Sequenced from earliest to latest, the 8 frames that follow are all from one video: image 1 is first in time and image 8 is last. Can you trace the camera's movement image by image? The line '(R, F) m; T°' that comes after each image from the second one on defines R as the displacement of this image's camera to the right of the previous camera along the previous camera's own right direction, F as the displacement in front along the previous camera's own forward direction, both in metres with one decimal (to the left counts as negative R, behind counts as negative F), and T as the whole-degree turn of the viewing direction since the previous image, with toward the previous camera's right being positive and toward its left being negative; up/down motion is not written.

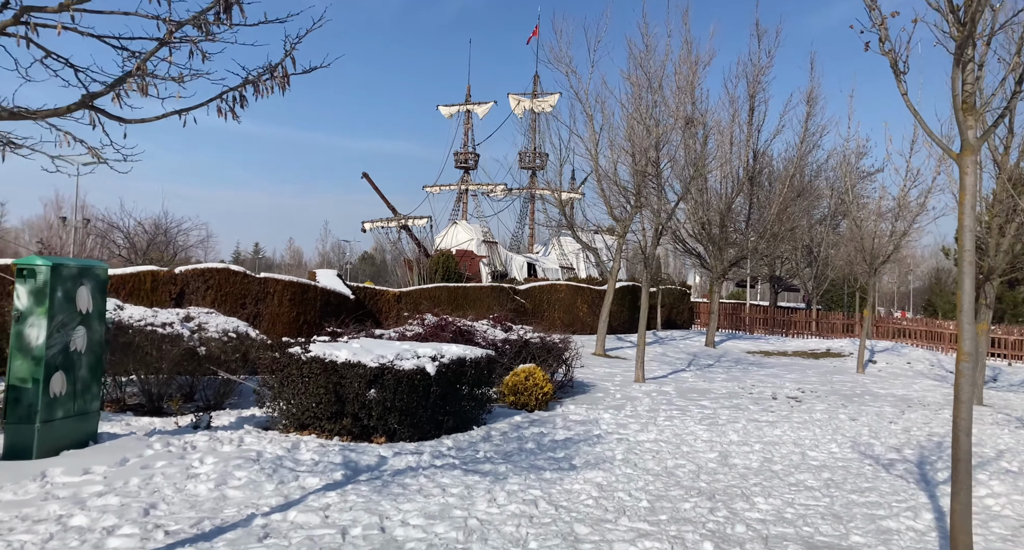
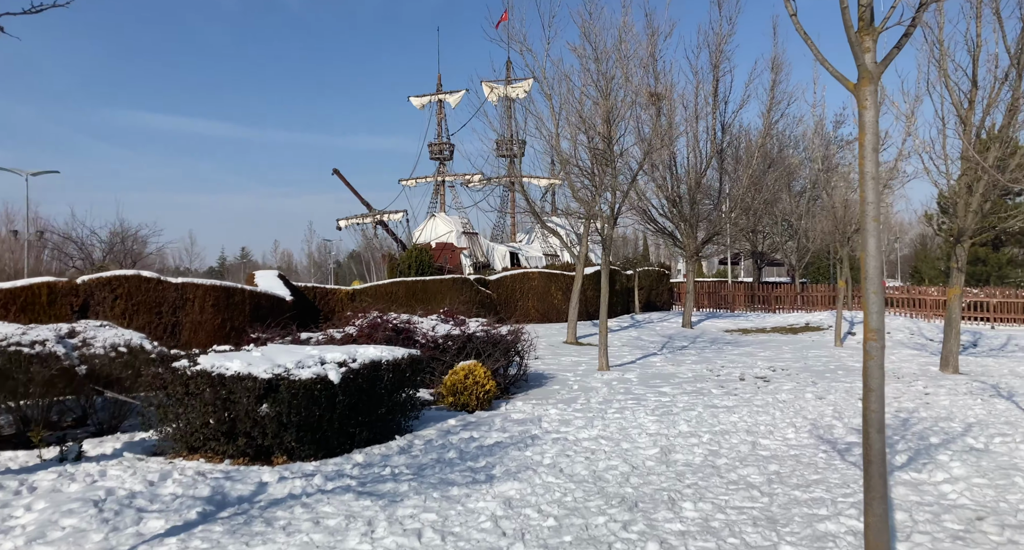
(+0.7, +0.7) m; 0°
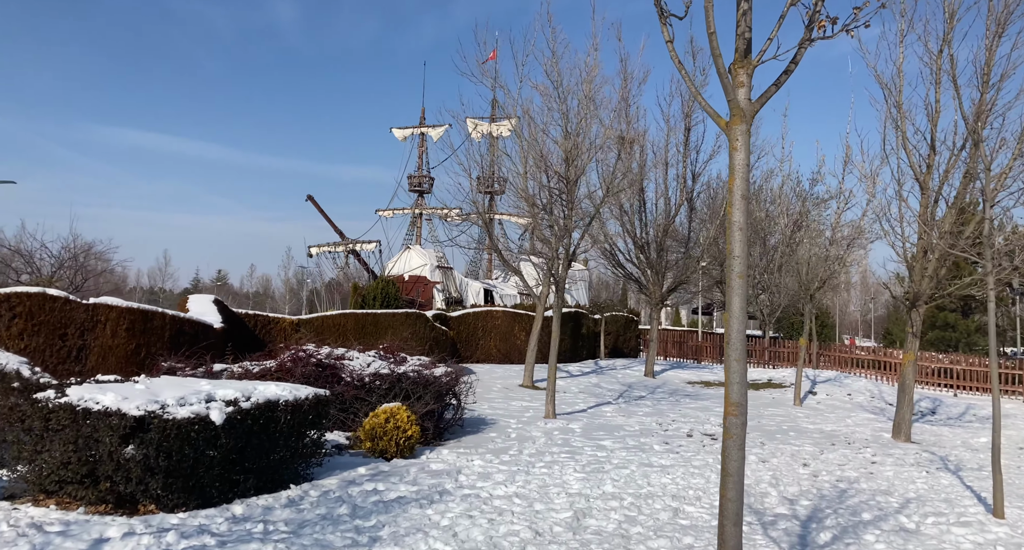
(+0.6, +0.4) m; +1°
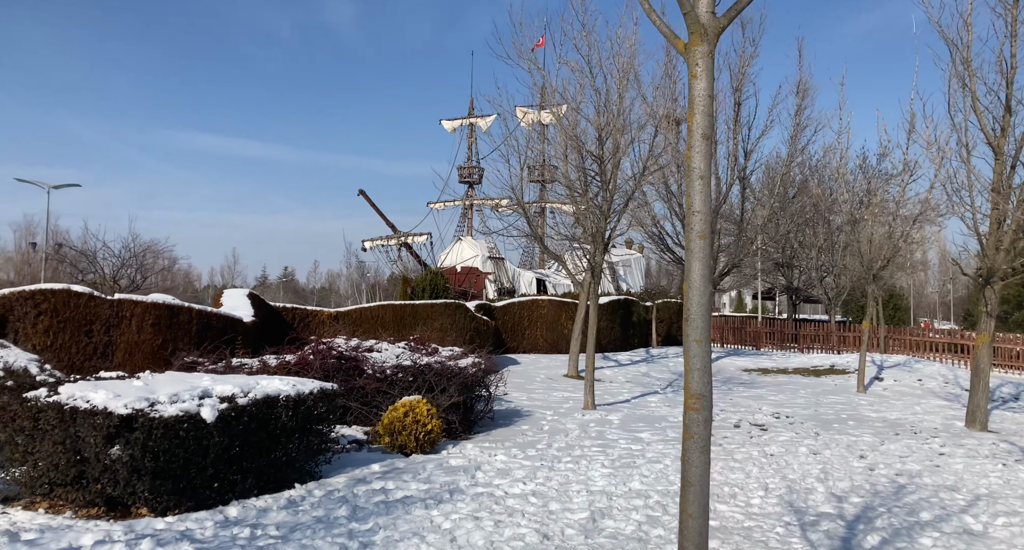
(+0.4, +0.5) m; -4°
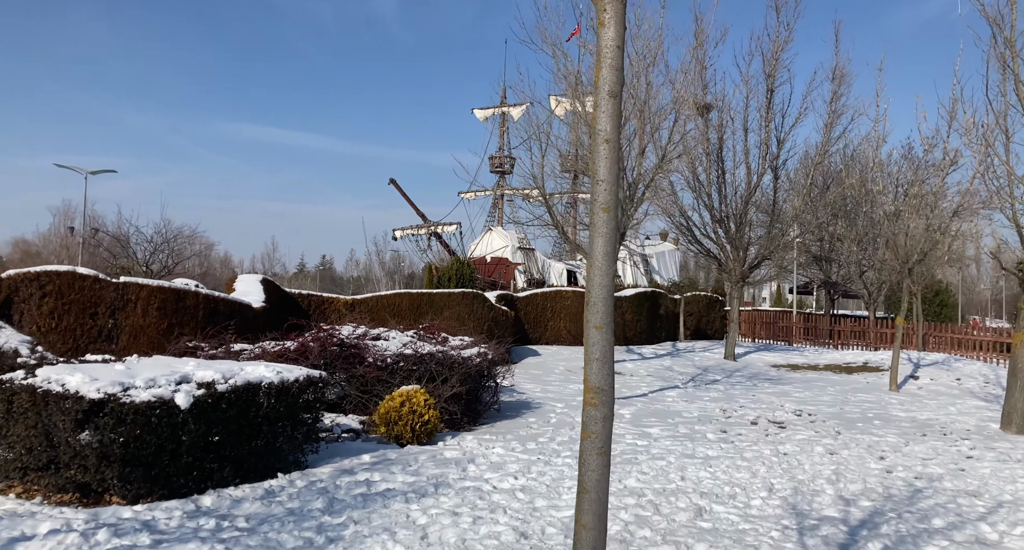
(+0.4, +0.3) m; -3°
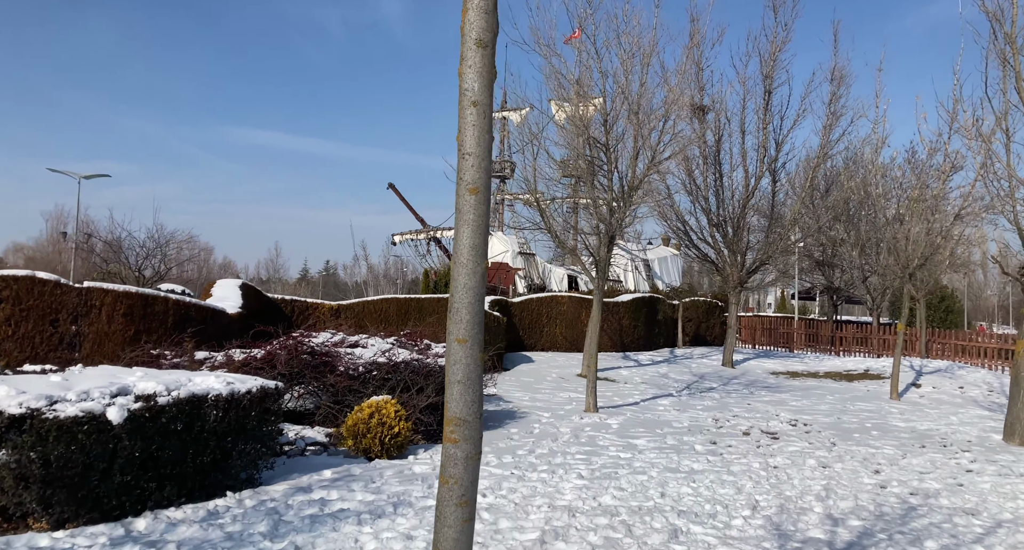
(+0.3, +0.4) m; 0°
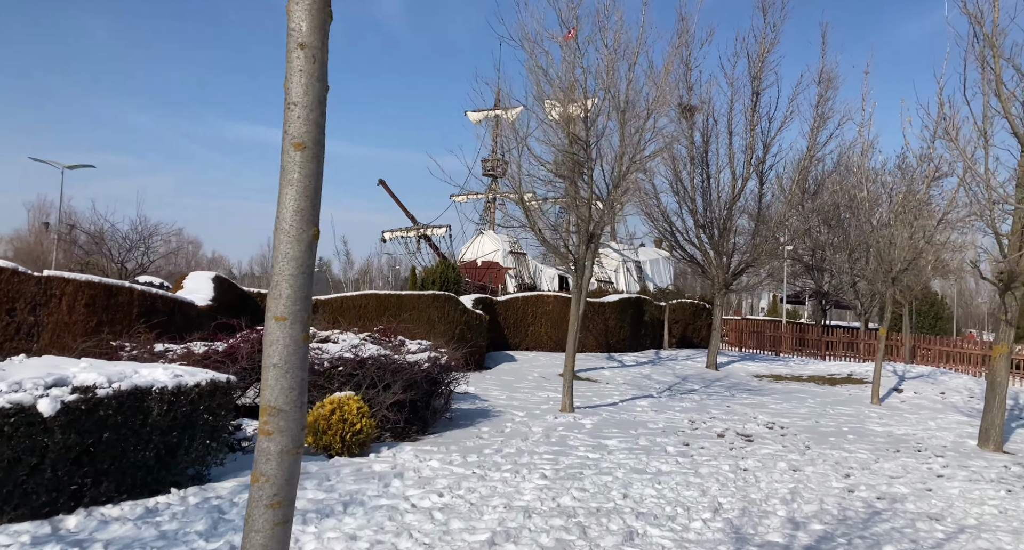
(+0.3, +0.1) m; 0°
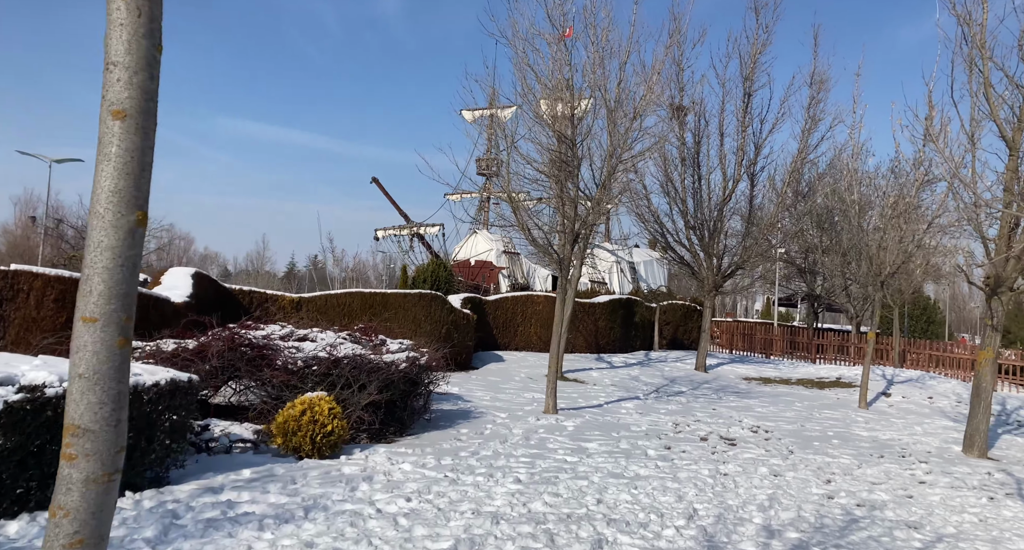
(+0.2, +0.1) m; 0°
